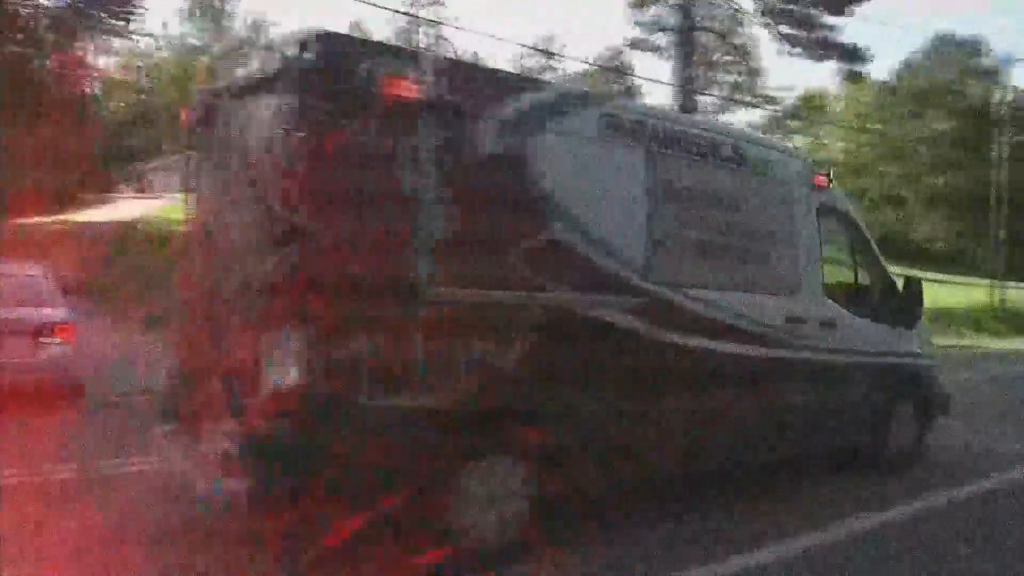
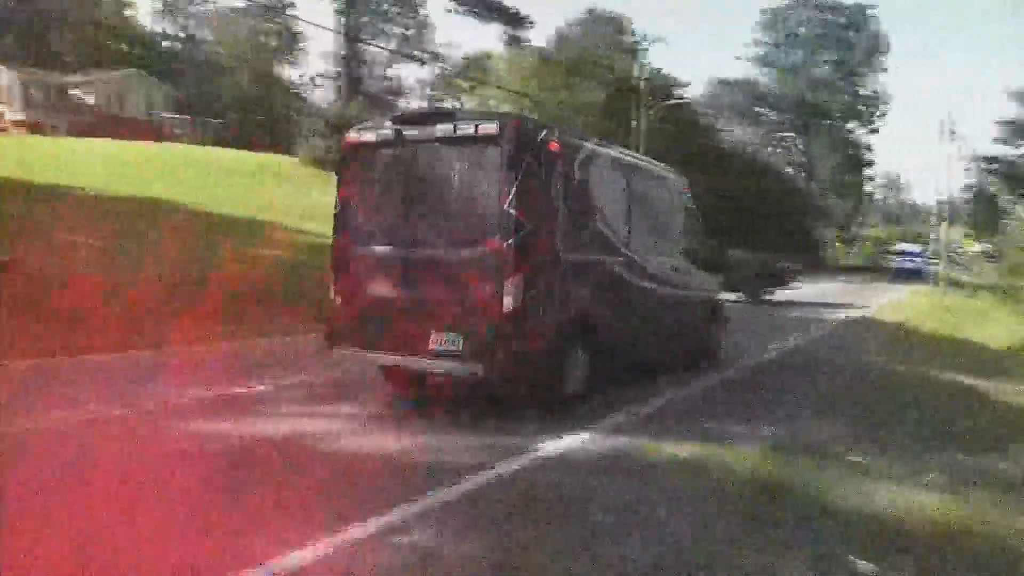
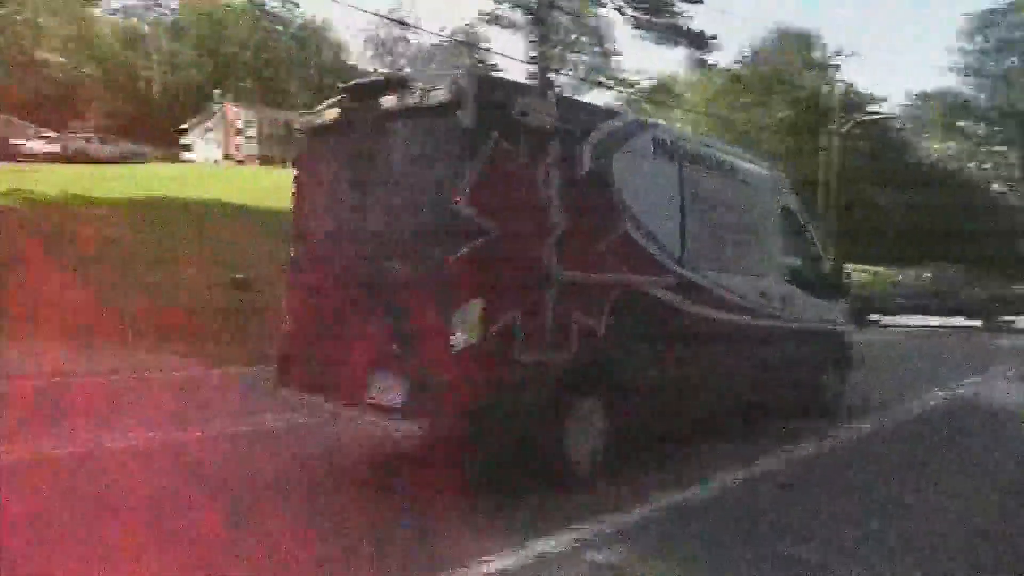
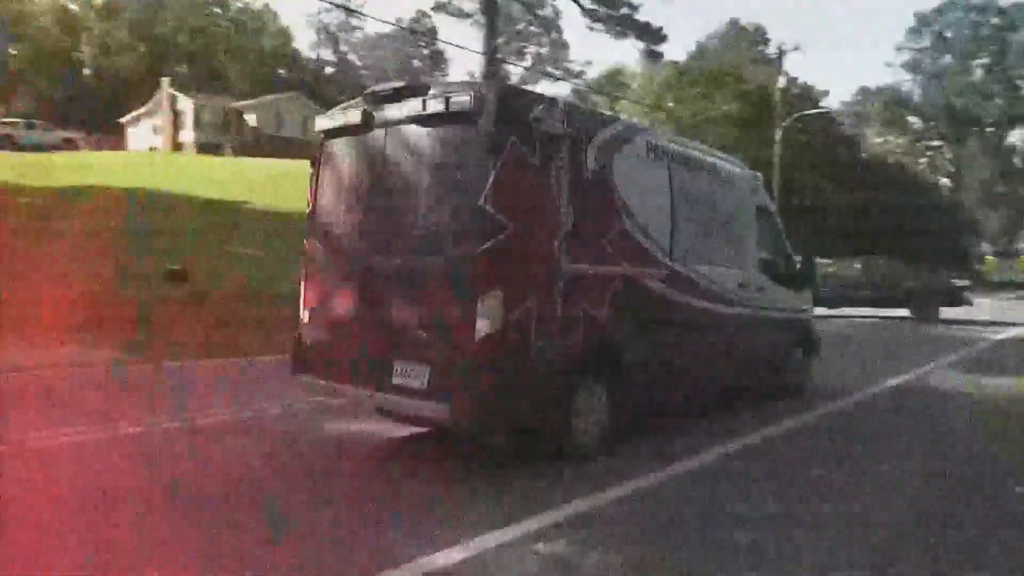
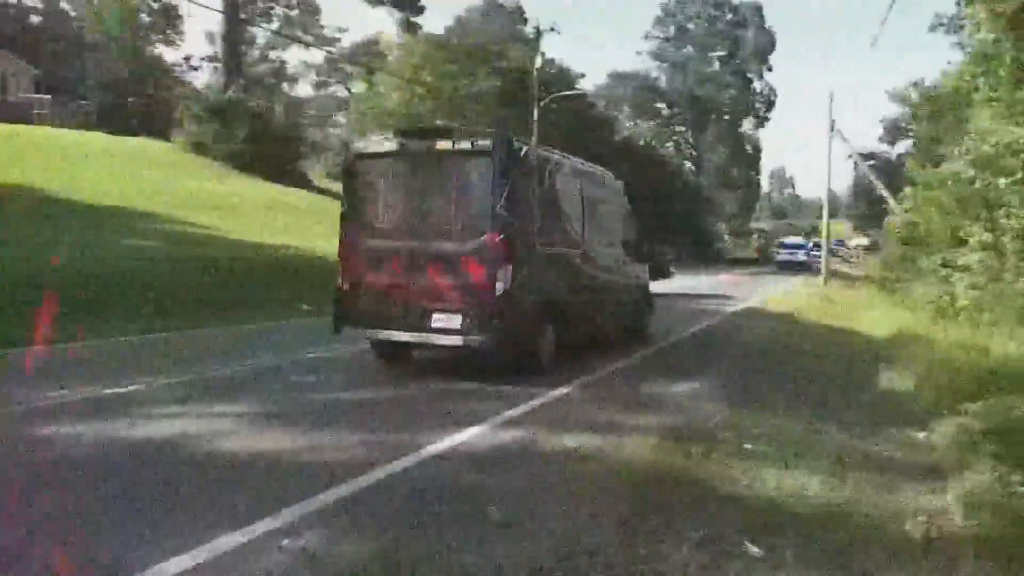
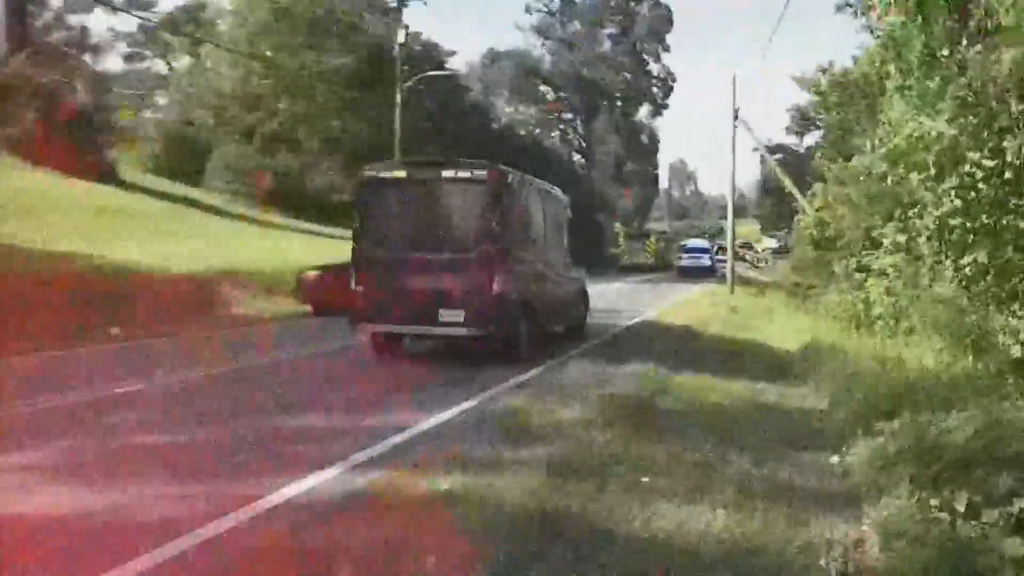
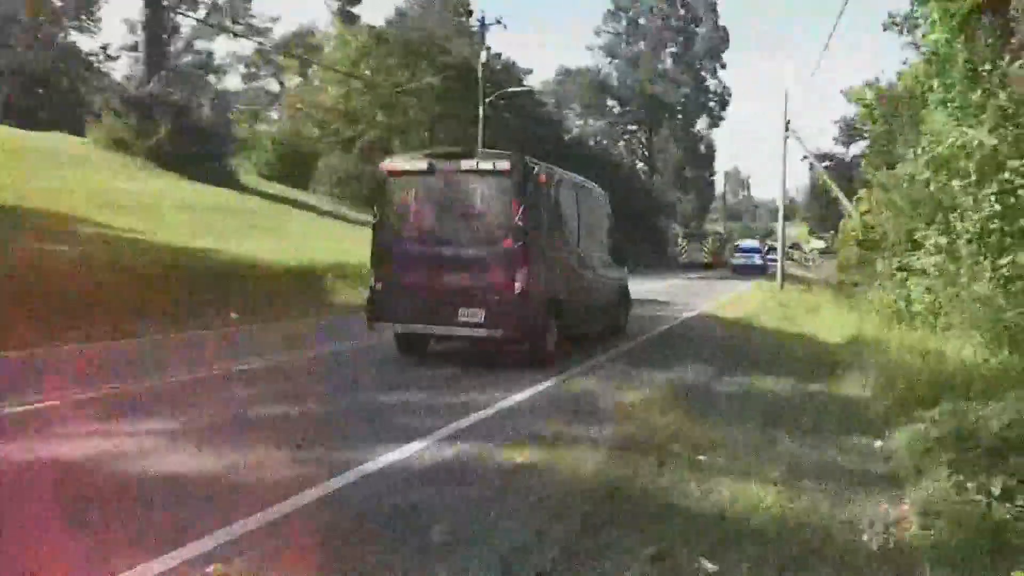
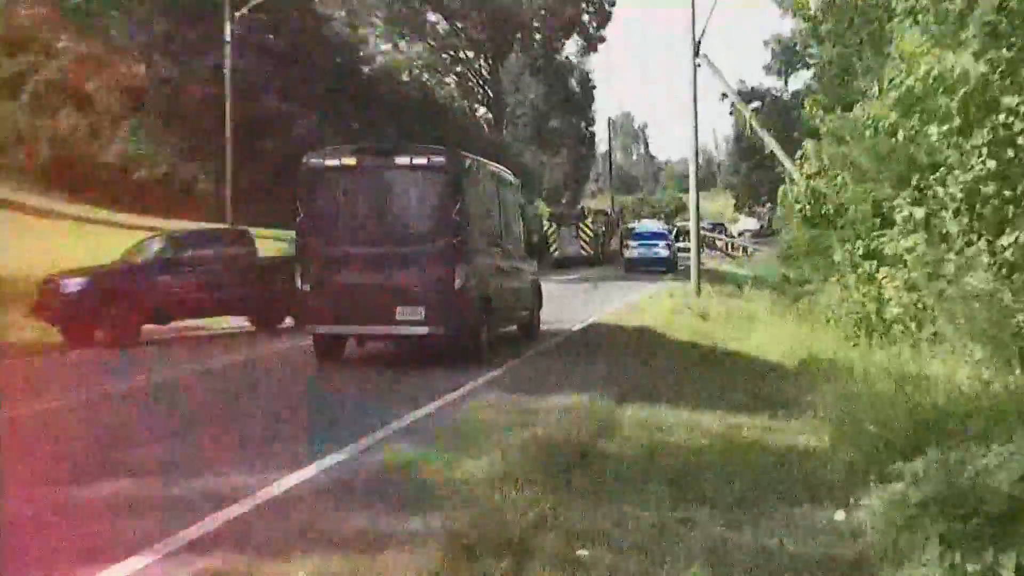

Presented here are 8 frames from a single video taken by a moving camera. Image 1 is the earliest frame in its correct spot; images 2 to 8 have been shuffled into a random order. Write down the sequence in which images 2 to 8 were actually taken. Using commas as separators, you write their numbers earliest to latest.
3, 4, 2, 5, 7, 6, 8
